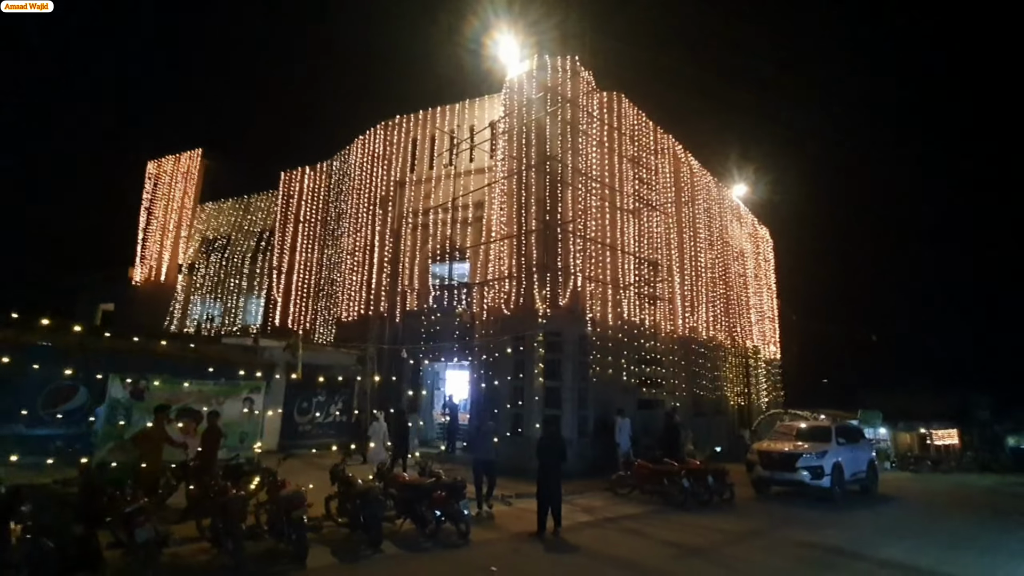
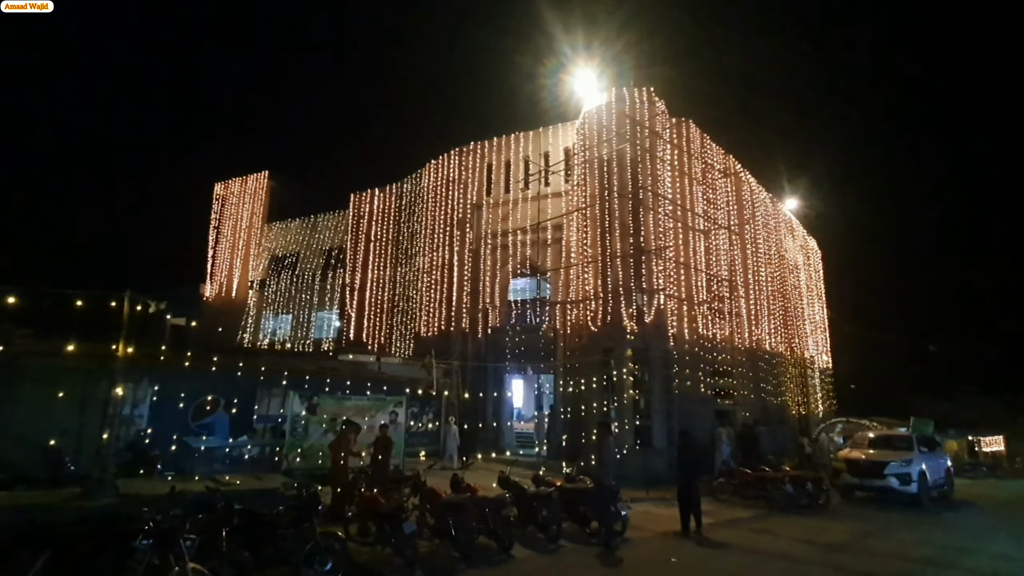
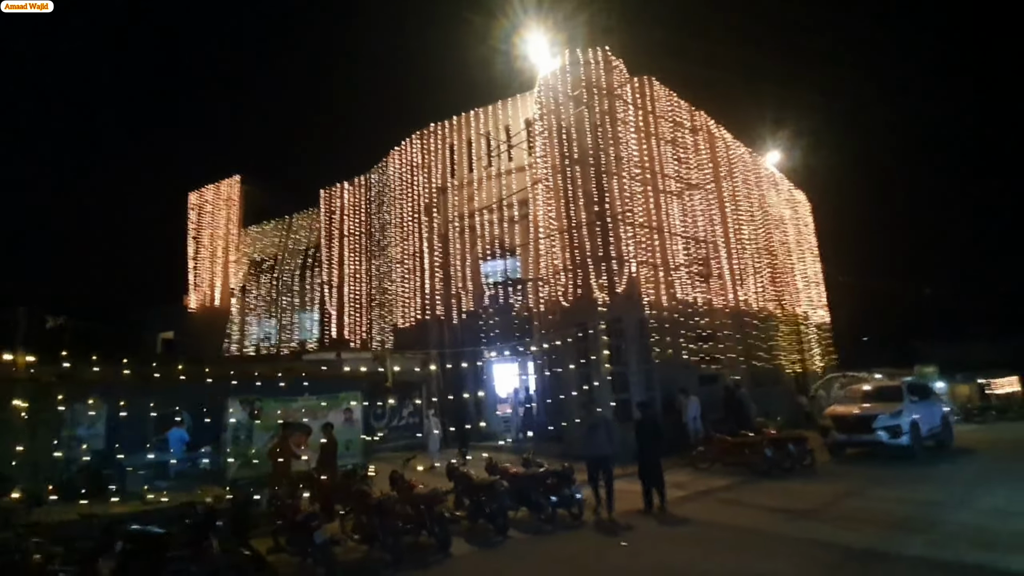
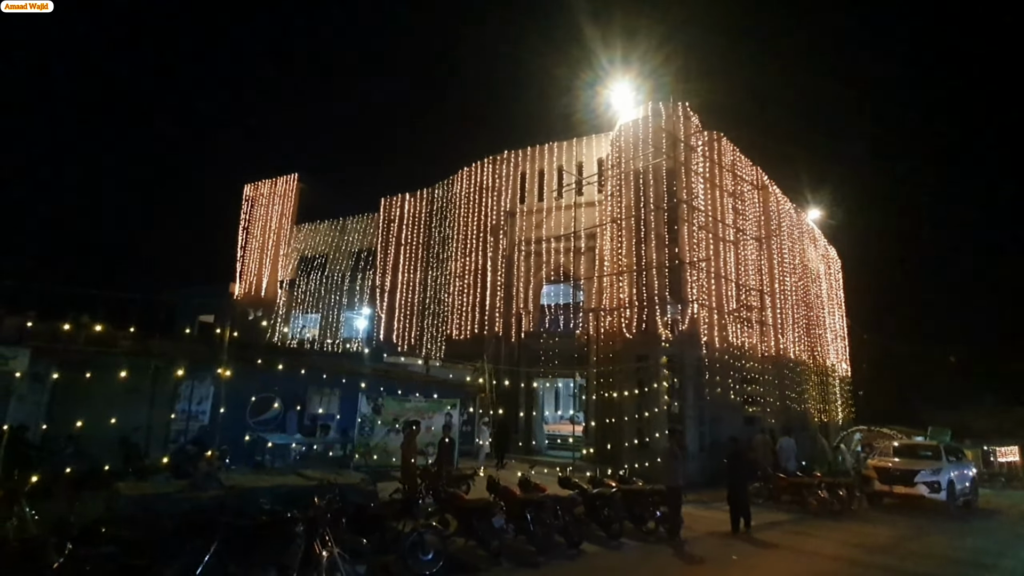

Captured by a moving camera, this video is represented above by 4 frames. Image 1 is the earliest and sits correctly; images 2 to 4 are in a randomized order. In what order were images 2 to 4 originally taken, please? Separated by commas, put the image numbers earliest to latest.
3, 2, 4
